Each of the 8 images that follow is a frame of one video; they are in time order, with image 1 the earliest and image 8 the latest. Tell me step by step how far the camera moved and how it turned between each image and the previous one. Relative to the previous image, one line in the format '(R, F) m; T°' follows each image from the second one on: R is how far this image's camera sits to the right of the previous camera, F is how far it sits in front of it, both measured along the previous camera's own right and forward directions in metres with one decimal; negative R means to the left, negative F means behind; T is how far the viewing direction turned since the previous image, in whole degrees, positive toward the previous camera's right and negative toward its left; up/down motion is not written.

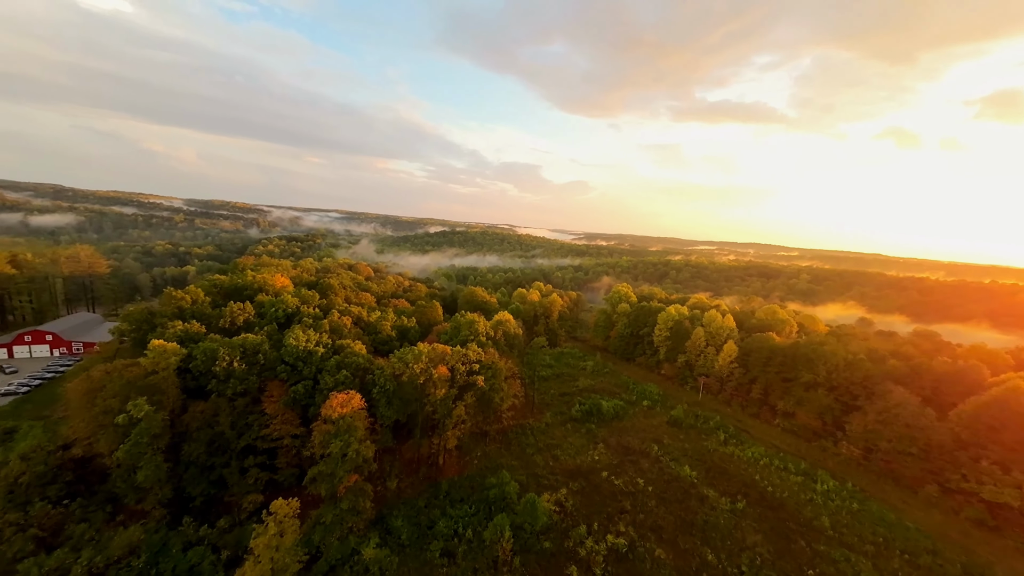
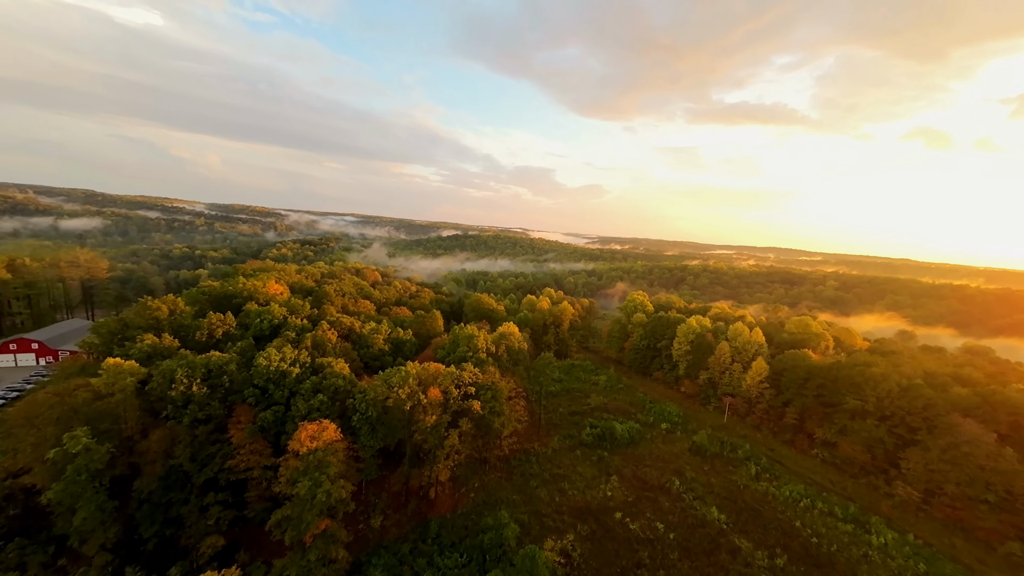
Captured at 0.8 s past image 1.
(+1.1, +4.4) m; -2°
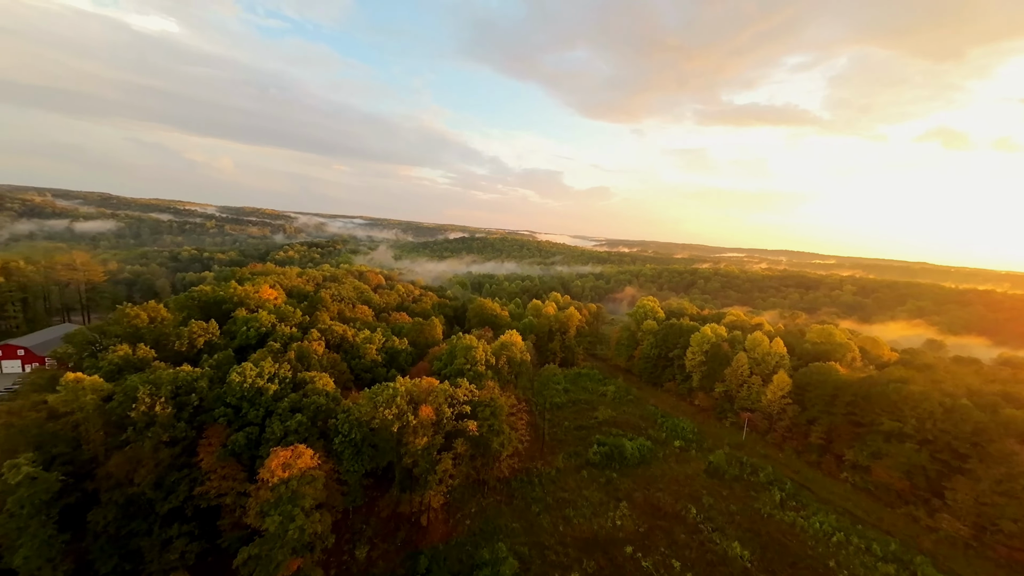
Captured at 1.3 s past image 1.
(+0.6, +3.0) m; -1°
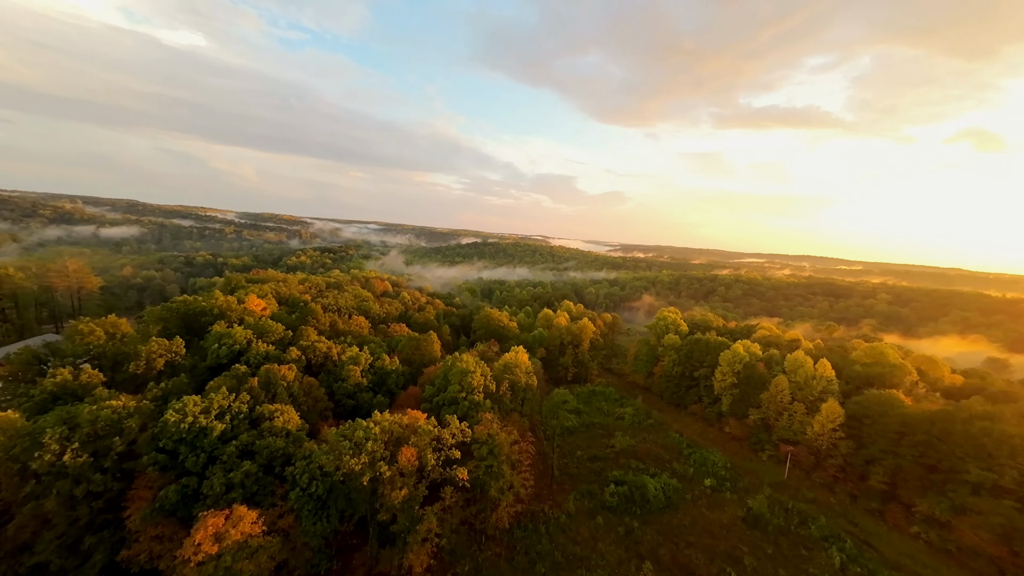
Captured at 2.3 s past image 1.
(+0.9, +5.4) m; -2°
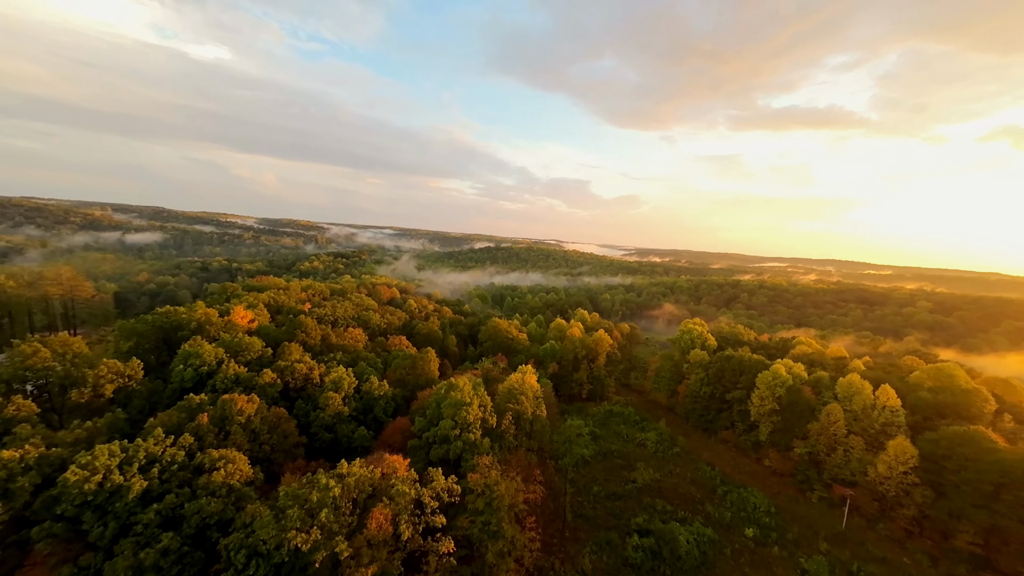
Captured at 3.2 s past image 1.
(+0.7, +5.3) m; -2°
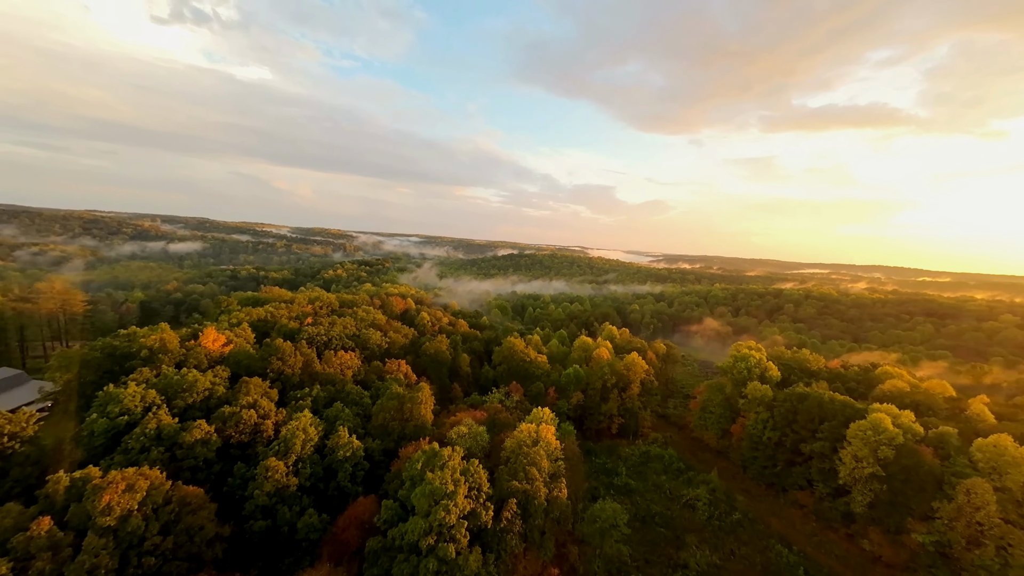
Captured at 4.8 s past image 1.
(+1.1, +8.7) m; -4°
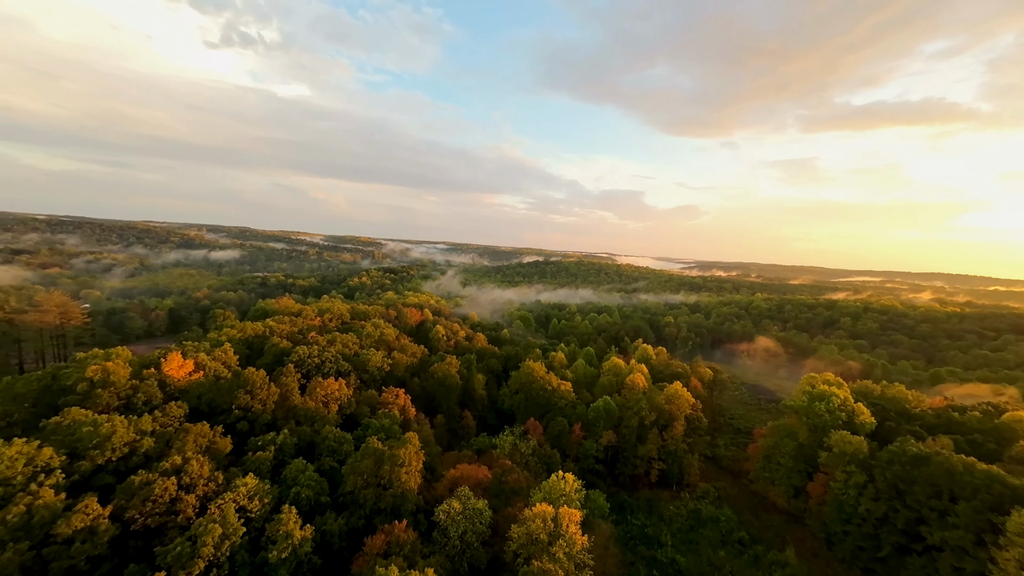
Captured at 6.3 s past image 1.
(+1.0, +8.1) m; -4°
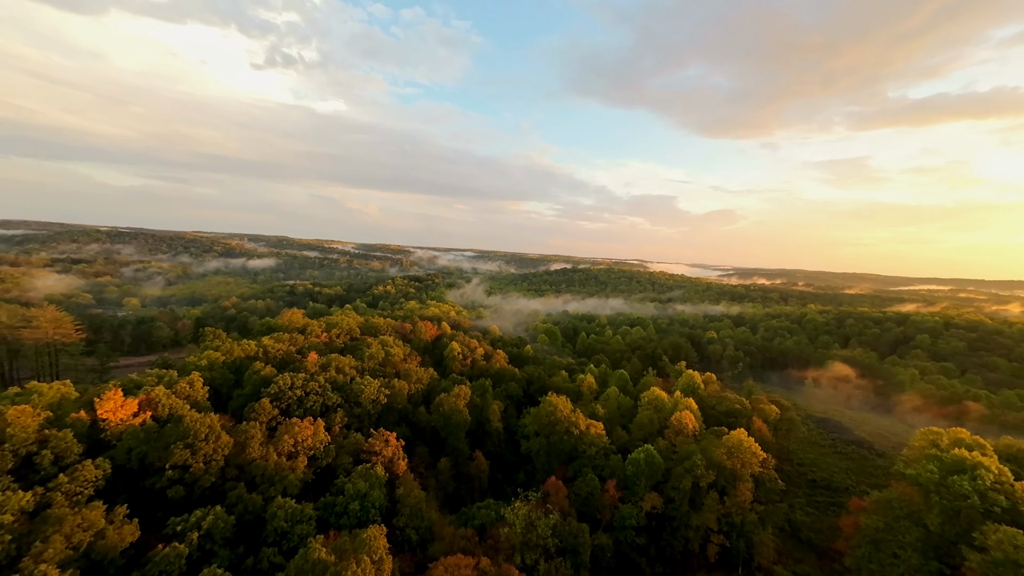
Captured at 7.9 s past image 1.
(+1.1, +8.7) m; -4°
